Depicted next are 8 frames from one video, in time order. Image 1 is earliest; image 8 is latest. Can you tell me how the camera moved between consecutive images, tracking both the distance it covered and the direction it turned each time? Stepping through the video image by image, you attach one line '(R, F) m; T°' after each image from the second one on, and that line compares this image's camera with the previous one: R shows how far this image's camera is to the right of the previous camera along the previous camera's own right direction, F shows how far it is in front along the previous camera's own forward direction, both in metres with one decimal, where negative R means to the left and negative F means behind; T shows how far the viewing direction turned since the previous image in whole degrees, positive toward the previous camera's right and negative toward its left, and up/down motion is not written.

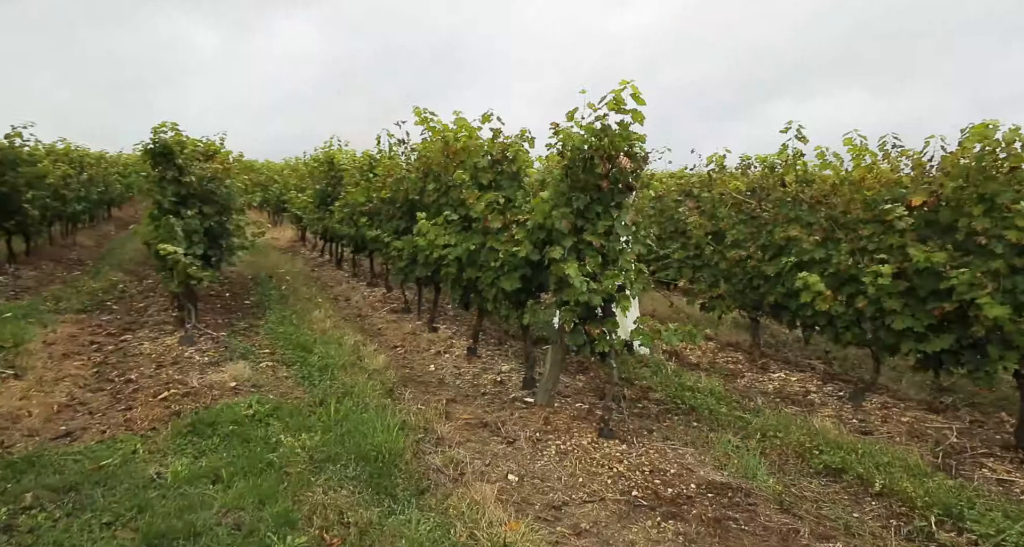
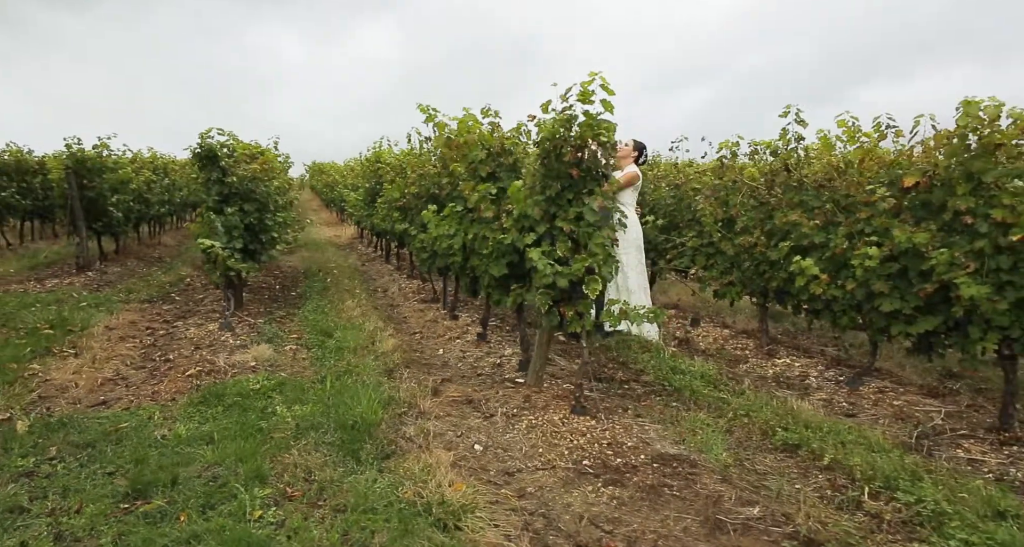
(+0.7, -0.2) m; -6°
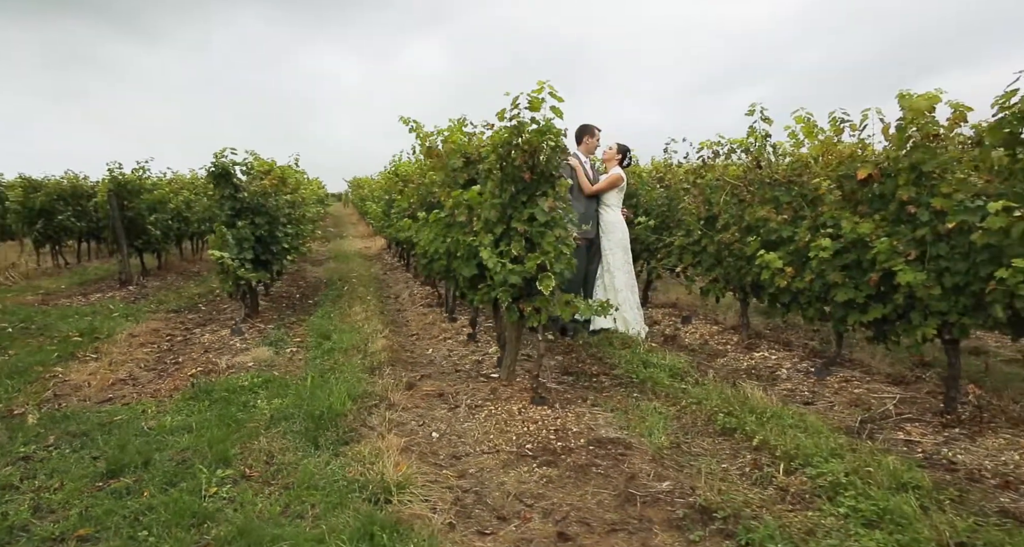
(+0.7, -0.3) m; -4°
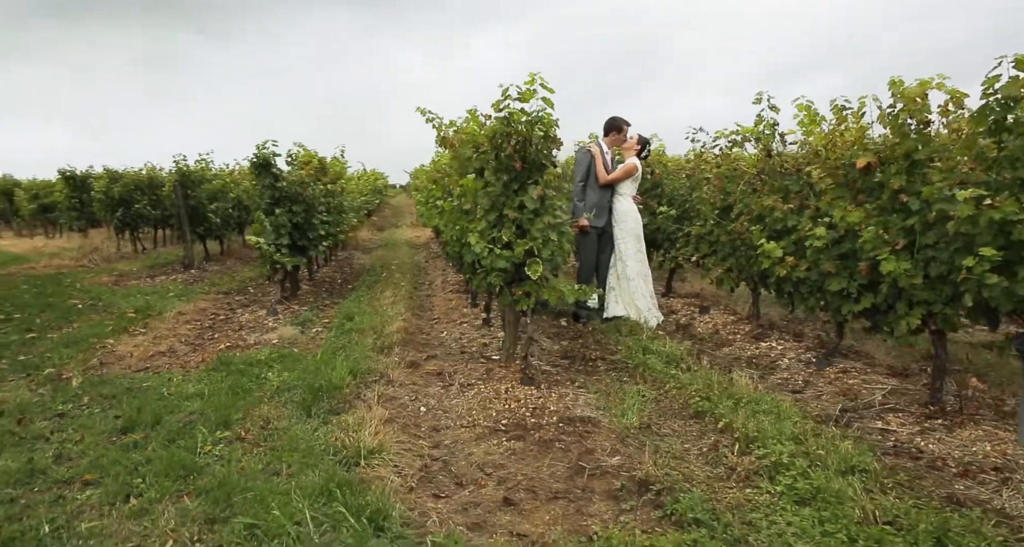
(+0.6, -0.2) m; -5°
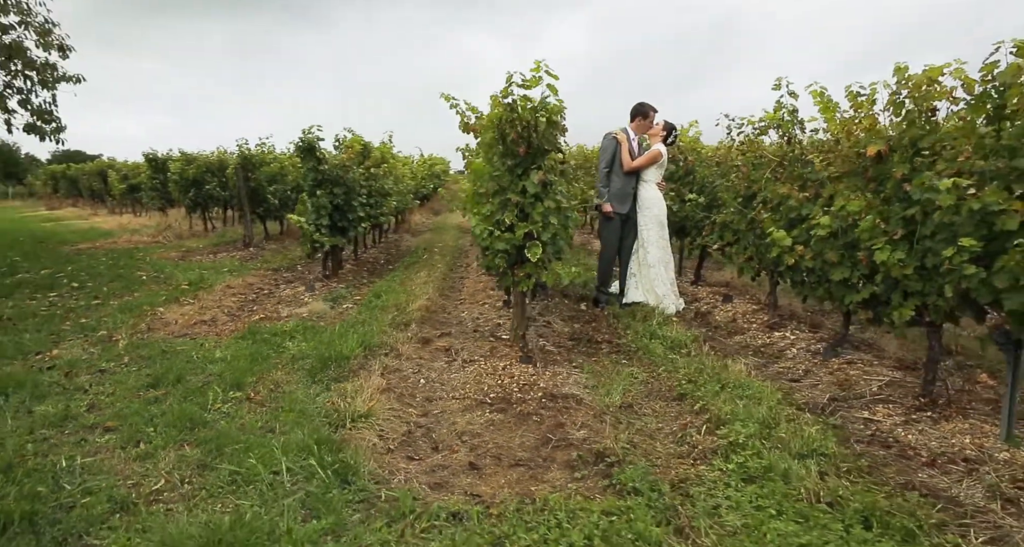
(+0.5, -0.2) m; -5°
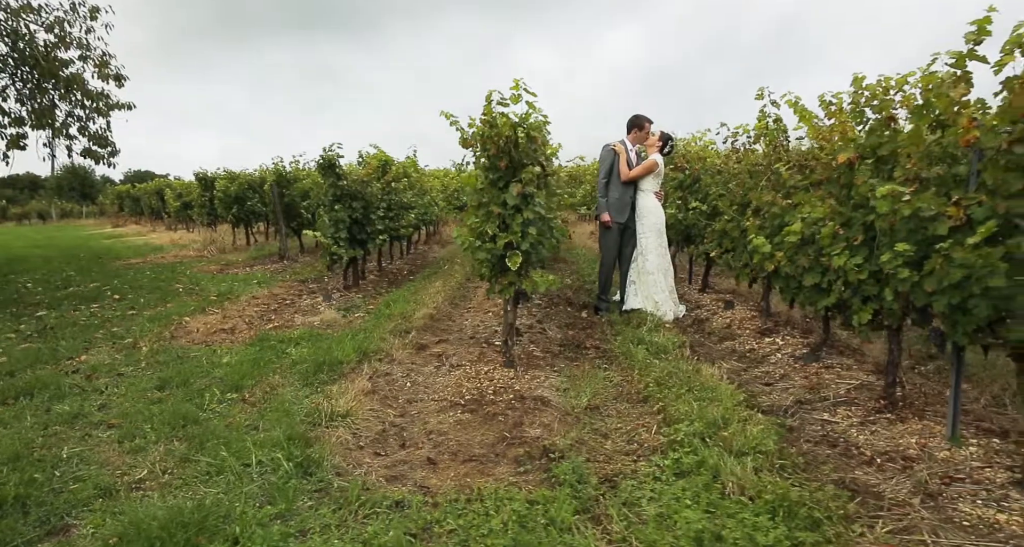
(+0.6, -0.2) m; -4°
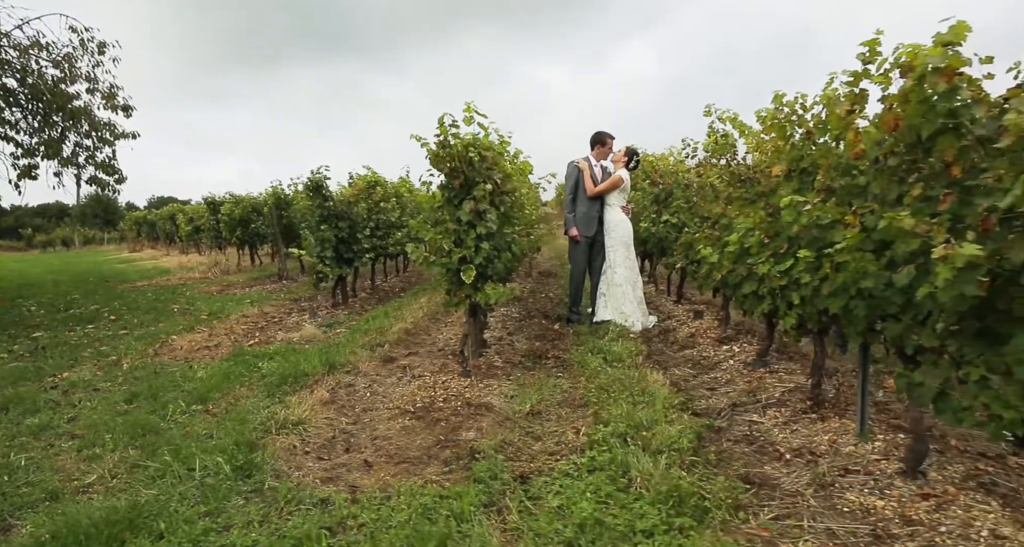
(+0.5, -0.2) m; -1°
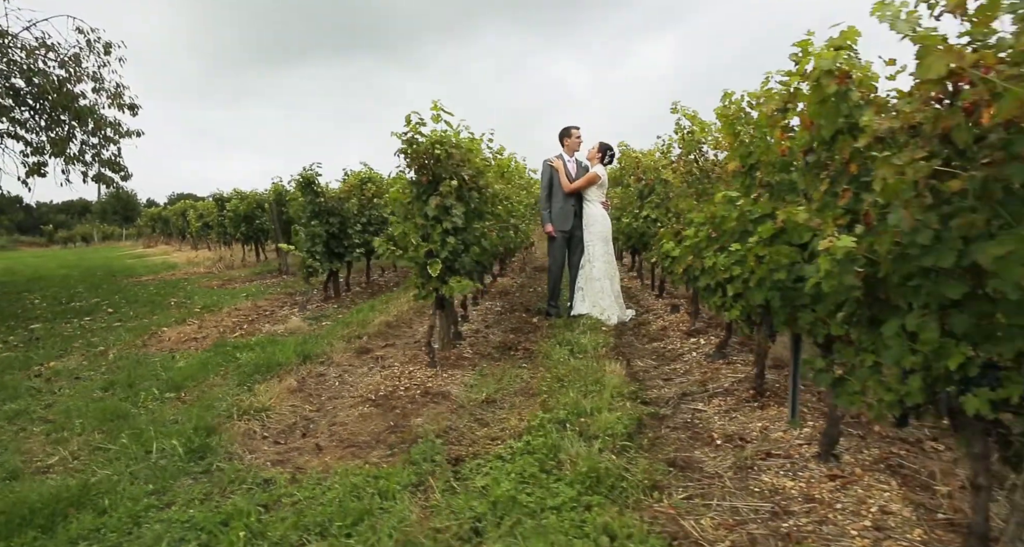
(+0.4, -0.2) m; -1°
